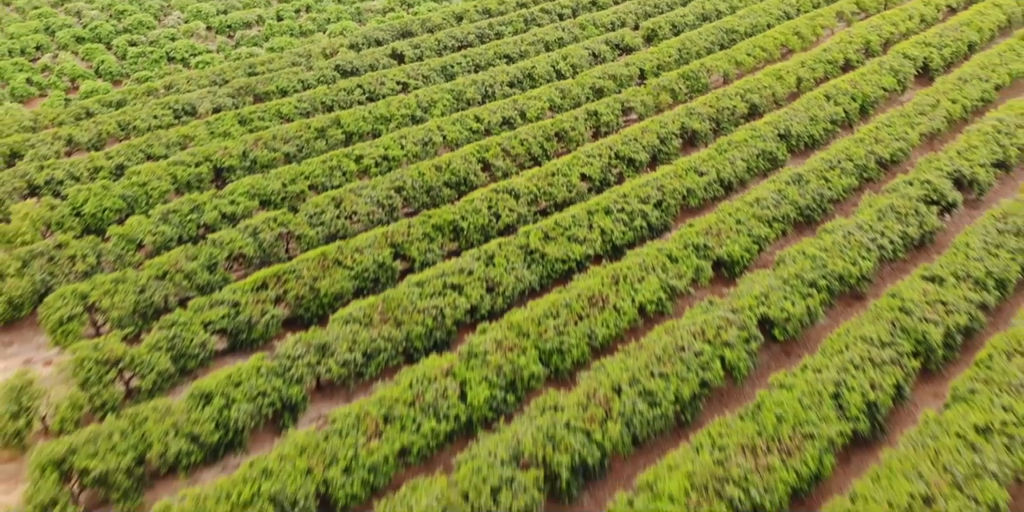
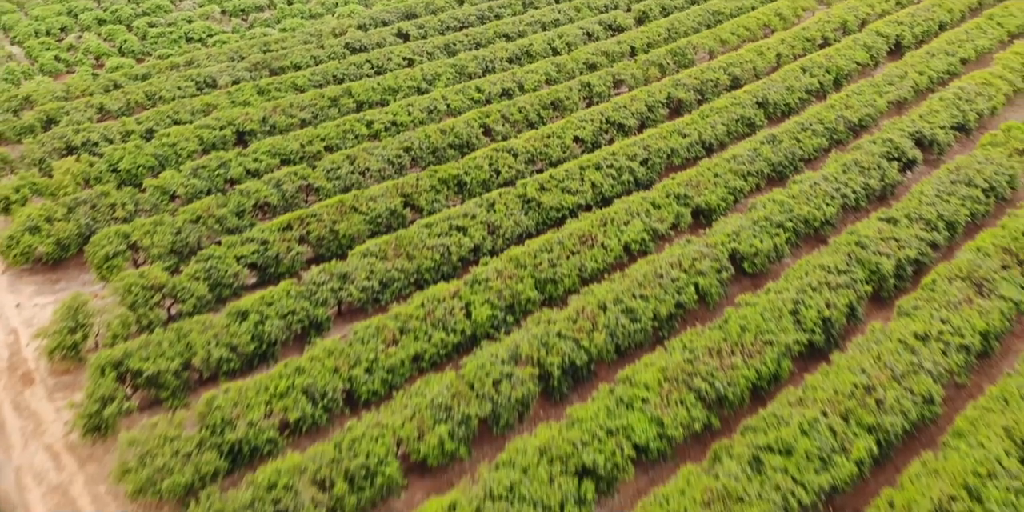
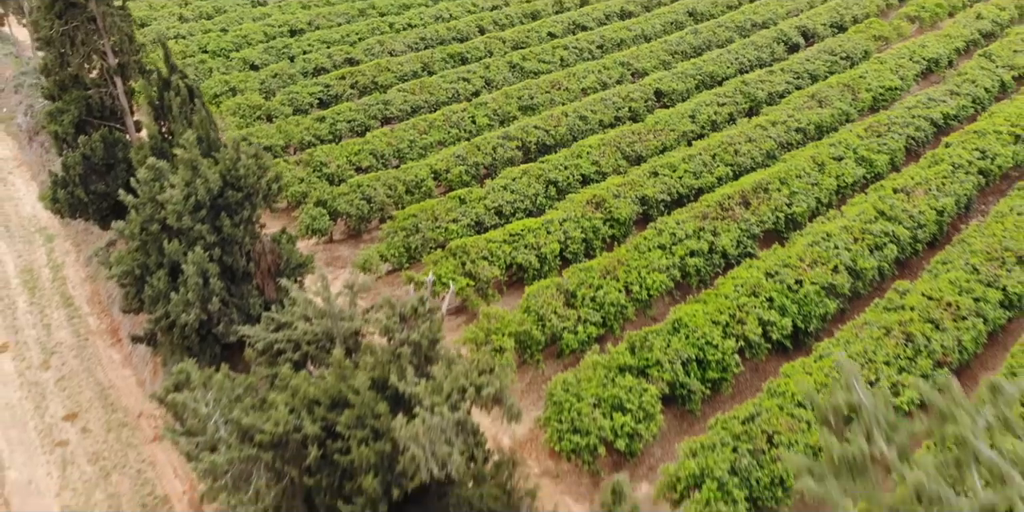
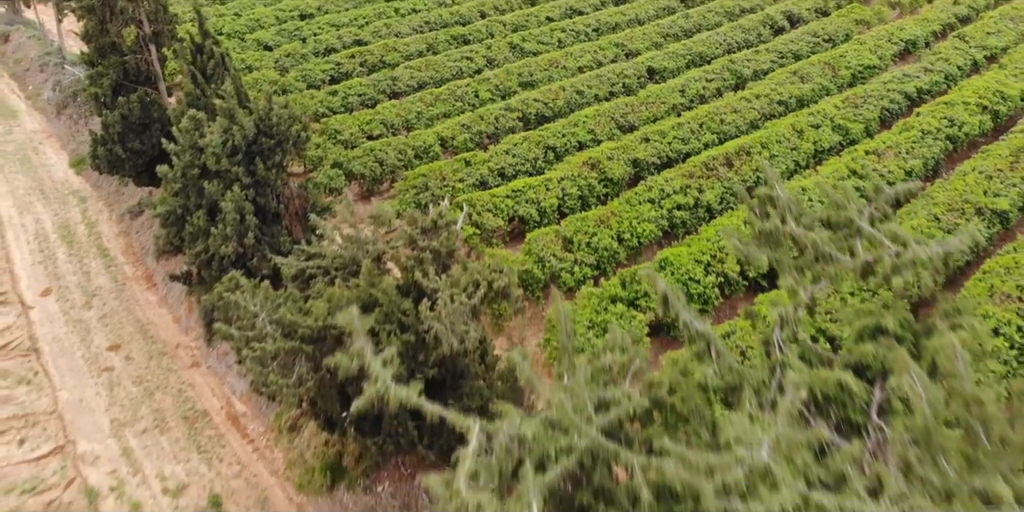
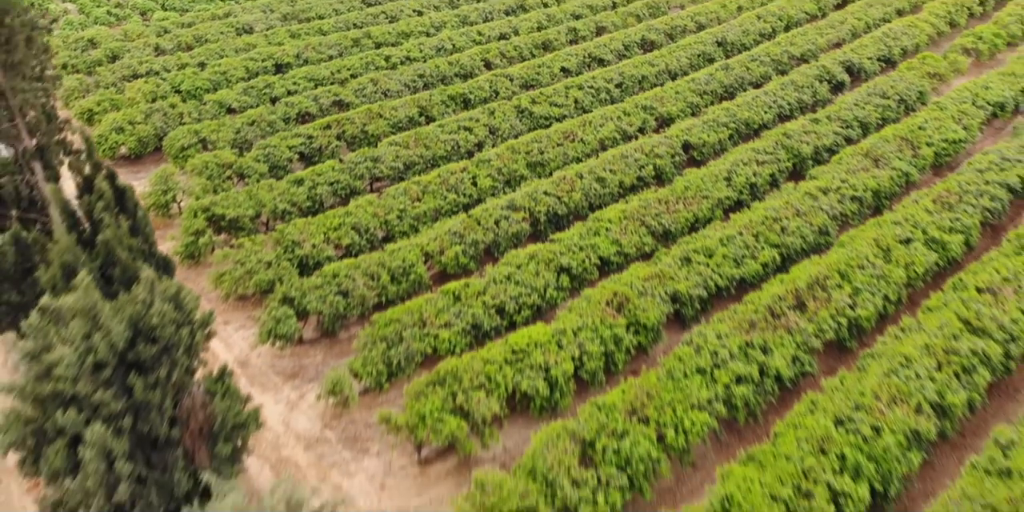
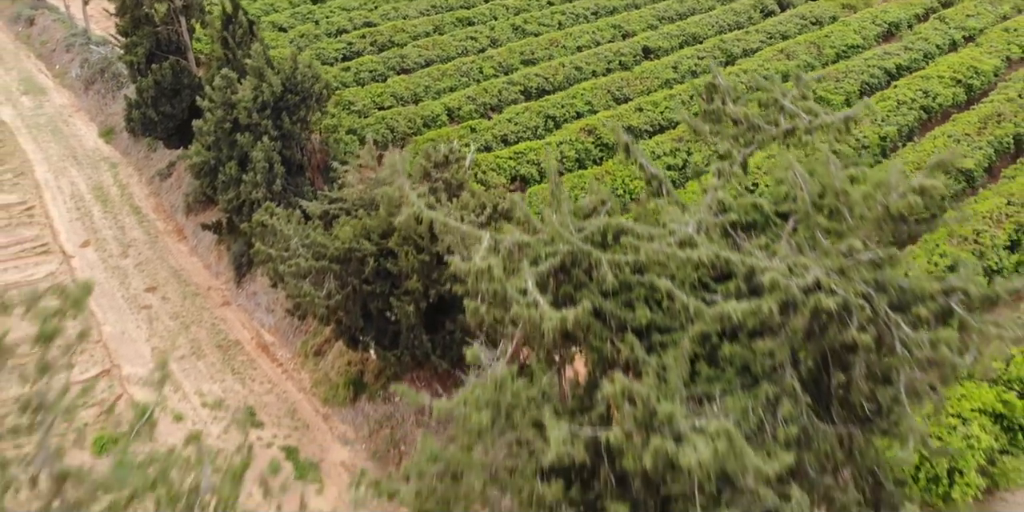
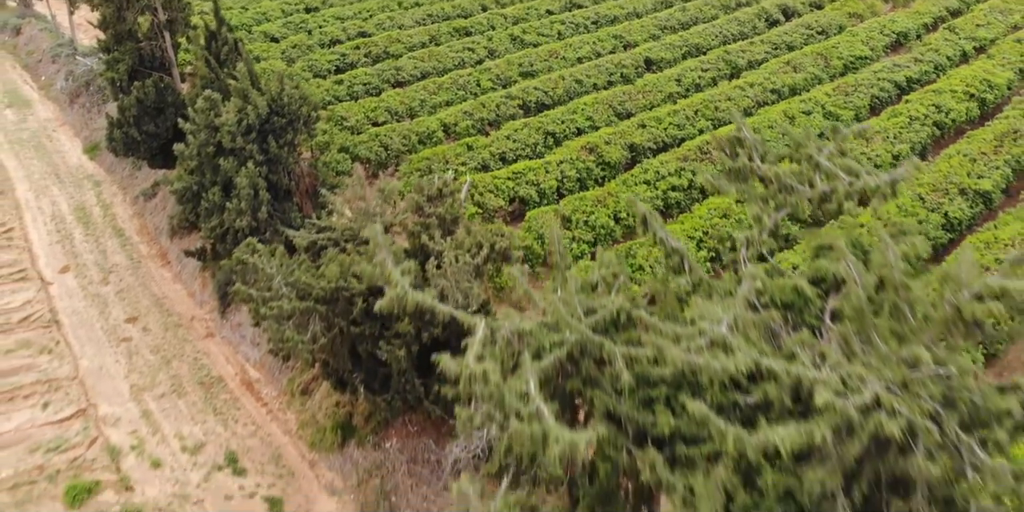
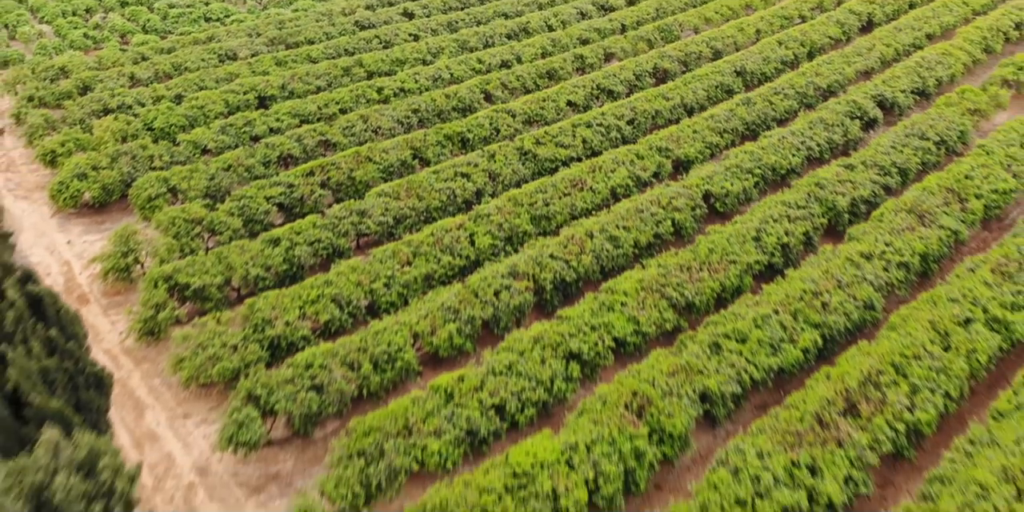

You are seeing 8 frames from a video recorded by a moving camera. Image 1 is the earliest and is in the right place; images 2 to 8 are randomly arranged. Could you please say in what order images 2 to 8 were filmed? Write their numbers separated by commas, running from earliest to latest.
2, 8, 5, 3, 4, 7, 6
